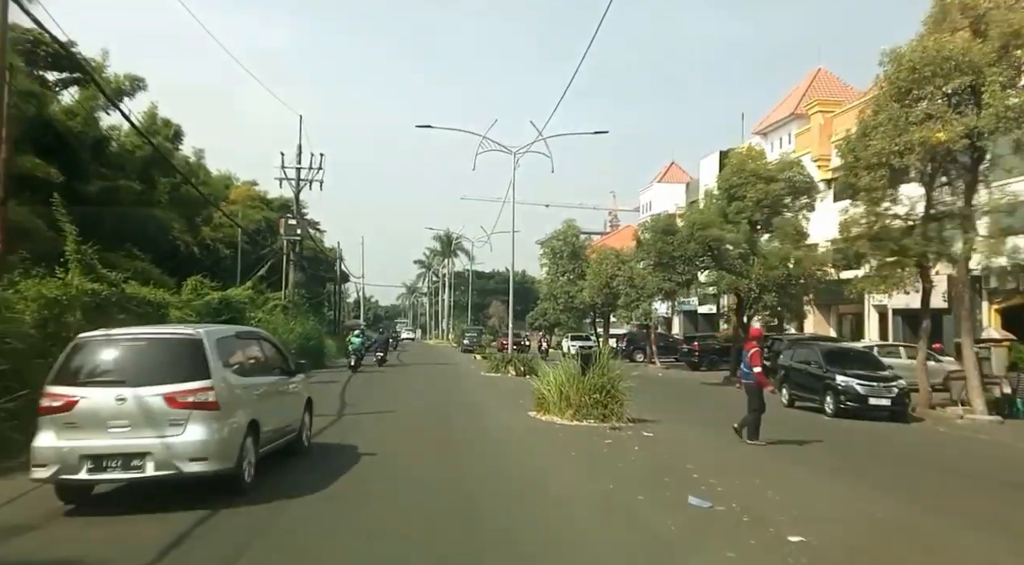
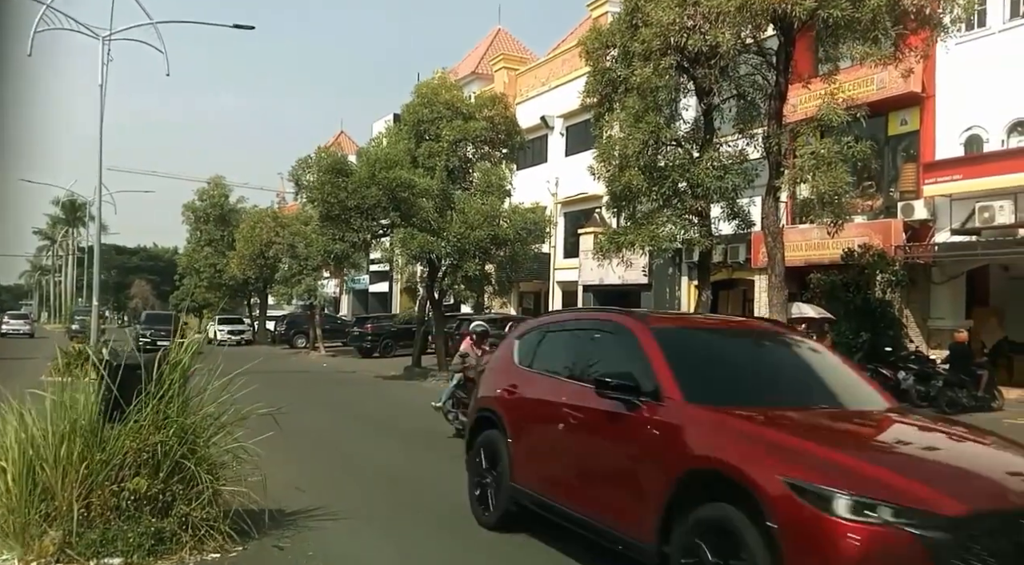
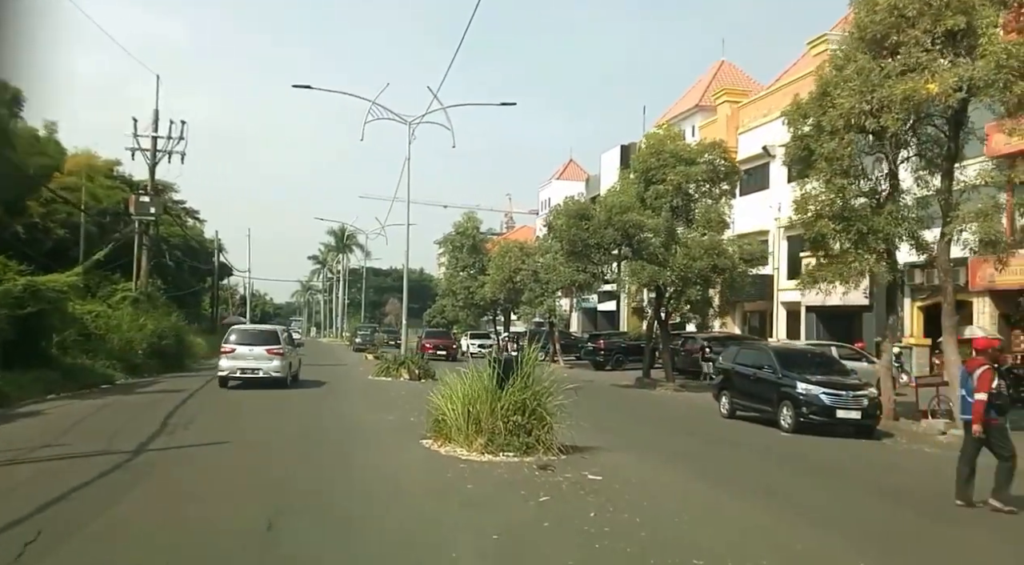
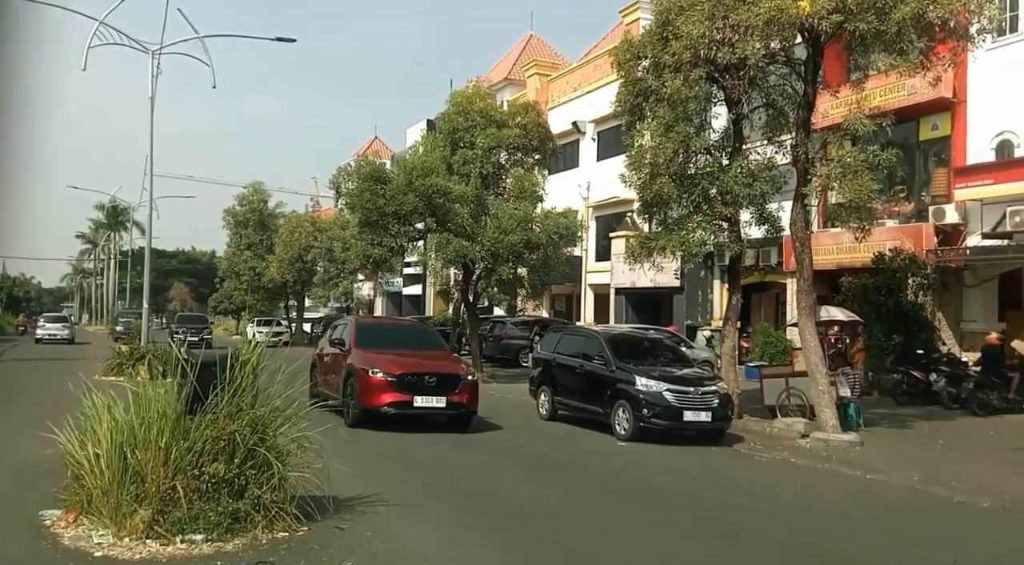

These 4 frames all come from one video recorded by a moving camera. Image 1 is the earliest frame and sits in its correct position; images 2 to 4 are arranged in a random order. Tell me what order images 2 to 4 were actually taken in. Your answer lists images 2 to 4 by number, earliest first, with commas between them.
3, 4, 2
